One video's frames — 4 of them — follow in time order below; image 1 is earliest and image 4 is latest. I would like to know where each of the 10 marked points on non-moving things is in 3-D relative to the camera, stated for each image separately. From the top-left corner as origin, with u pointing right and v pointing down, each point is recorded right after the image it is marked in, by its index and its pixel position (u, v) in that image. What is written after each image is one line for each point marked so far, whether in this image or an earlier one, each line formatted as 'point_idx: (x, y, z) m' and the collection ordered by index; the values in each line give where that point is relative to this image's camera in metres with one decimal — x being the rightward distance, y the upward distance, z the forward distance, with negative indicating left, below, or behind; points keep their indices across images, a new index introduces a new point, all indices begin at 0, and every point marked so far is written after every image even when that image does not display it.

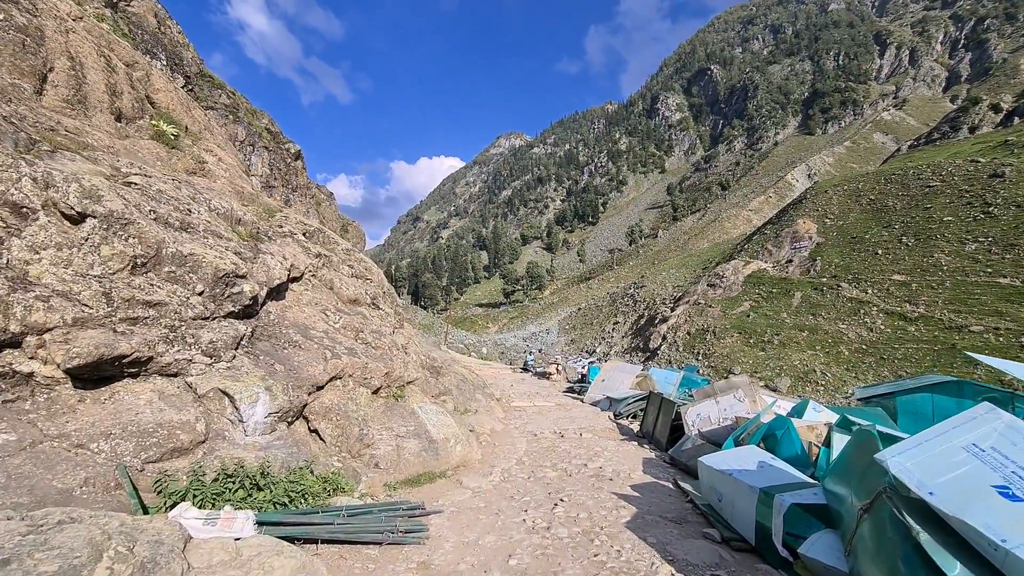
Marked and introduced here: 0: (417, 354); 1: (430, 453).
0: (-2.9, -1.9, +14.1) m
1: (-1.5, -3.1, +9.3) m
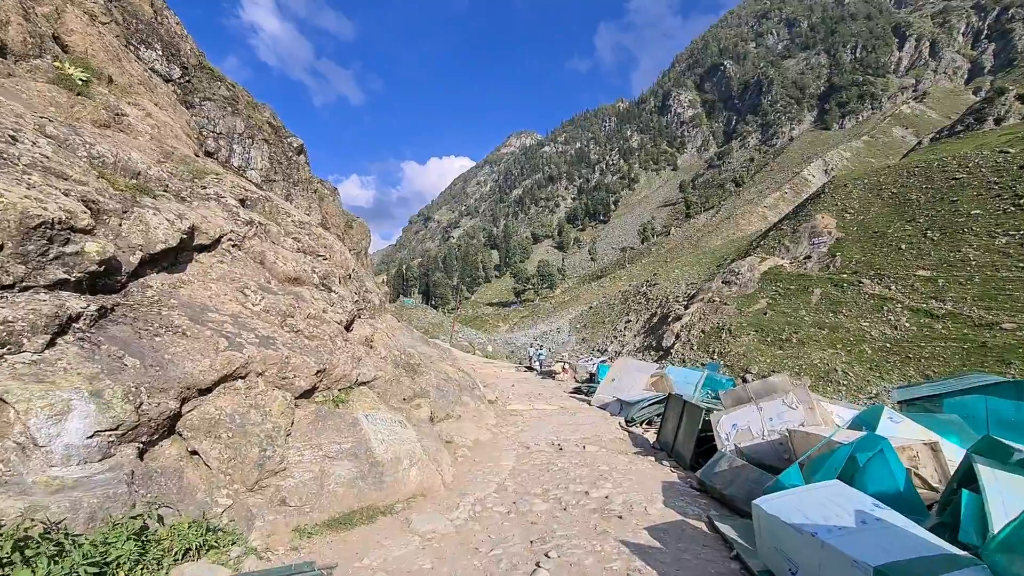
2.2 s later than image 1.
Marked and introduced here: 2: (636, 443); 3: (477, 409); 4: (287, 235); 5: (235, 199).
0: (-3.1, -1.4, +11.6) m
1: (-1.9, -2.6, +6.8) m
2: (+3.2, -3.9, +12.7) m
3: (-1.0, -3.3, +13.8) m
4: (-4.7, +1.1, +10.4) m
5: (-5.6, +1.8, +10.1) m
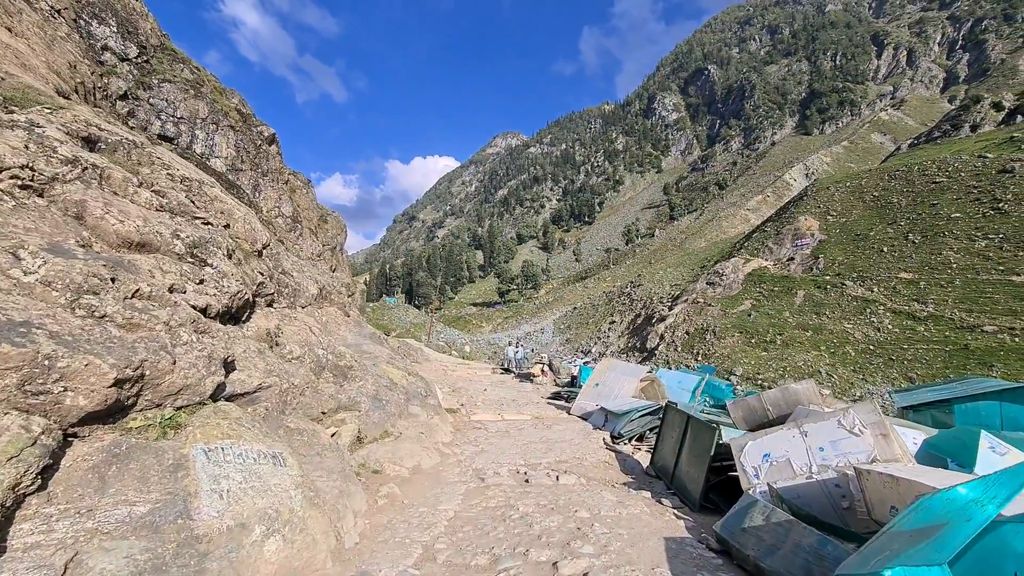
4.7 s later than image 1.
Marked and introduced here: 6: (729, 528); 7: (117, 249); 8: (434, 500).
0: (-4.0, -1.0, +8.7) m
1: (-2.6, -2.2, +4.0) m
2: (+2.3, -3.6, +10.0) m
3: (-1.9, -3.0, +11.0) m
4: (-5.5, +1.5, +7.5) m
5: (-6.3, +2.2, +7.1) m
6: (+2.6, -2.8, +5.9) m
7: (-4.9, +0.5, +6.2) m
8: (-1.1, -3.1, +7.3) m
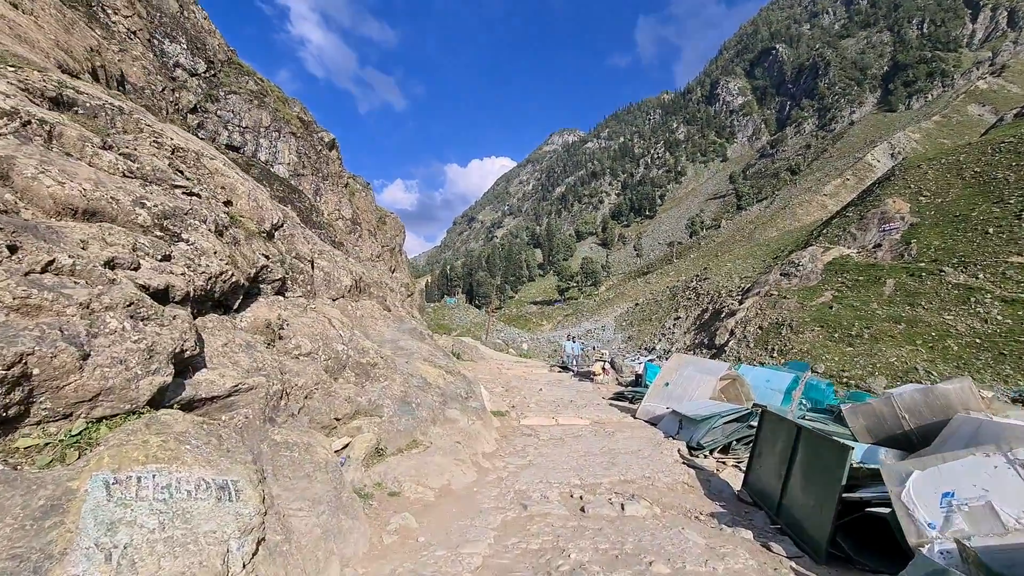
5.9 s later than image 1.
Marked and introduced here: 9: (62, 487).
0: (-3.3, -0.8, +7.3) m
1: (-2.4, -2.0, +2.4) m
2: (+3.1, -3.2, +7.8) m
3: (-0.9, -2.7, +9.3) m
4: (-5.0, +1.7, +6.3) m
5: (-5.9, +2.4, +6.0) m
6: (+2.9, -2.4, +3.8) m
7: (-4.5, +0.7, +5.0) m
8: (-0.6, -2.8, +5.6) m
9: (-2.9, -1.3, +3.3) m
